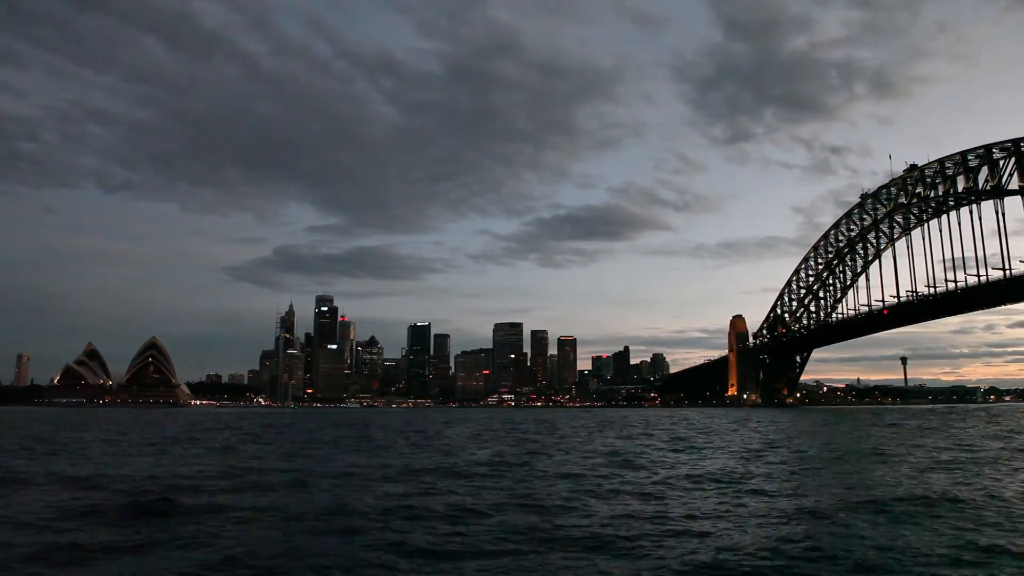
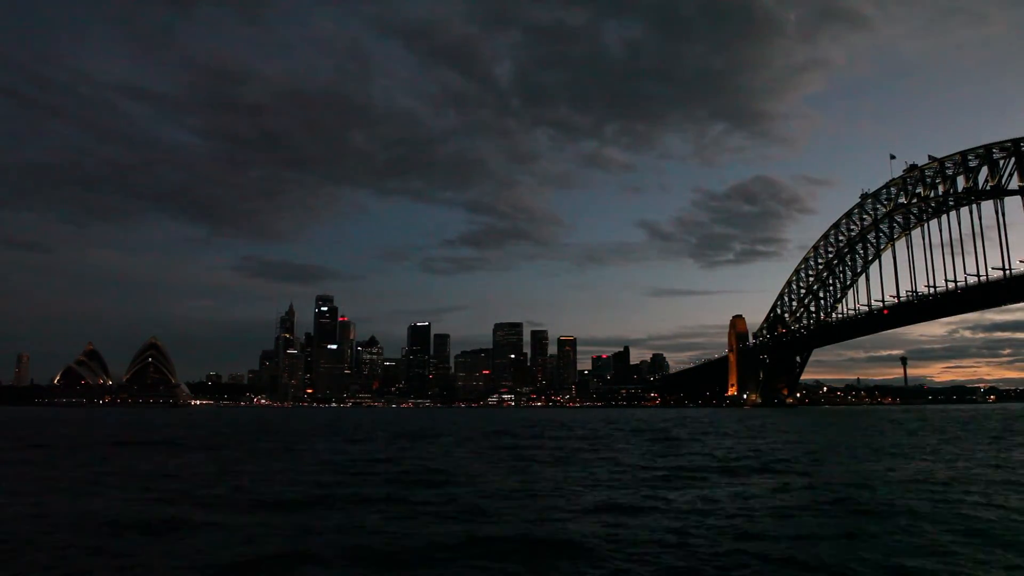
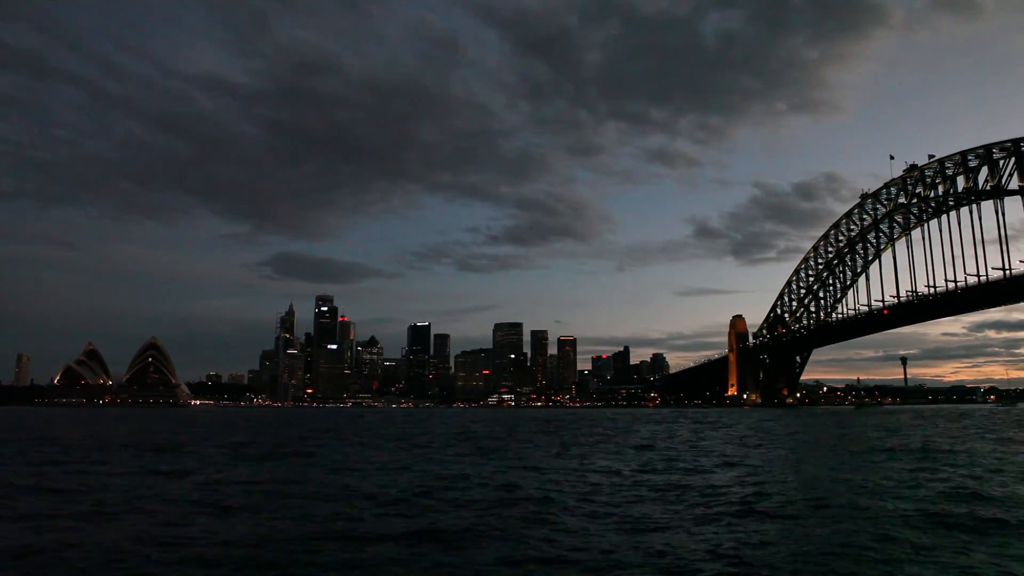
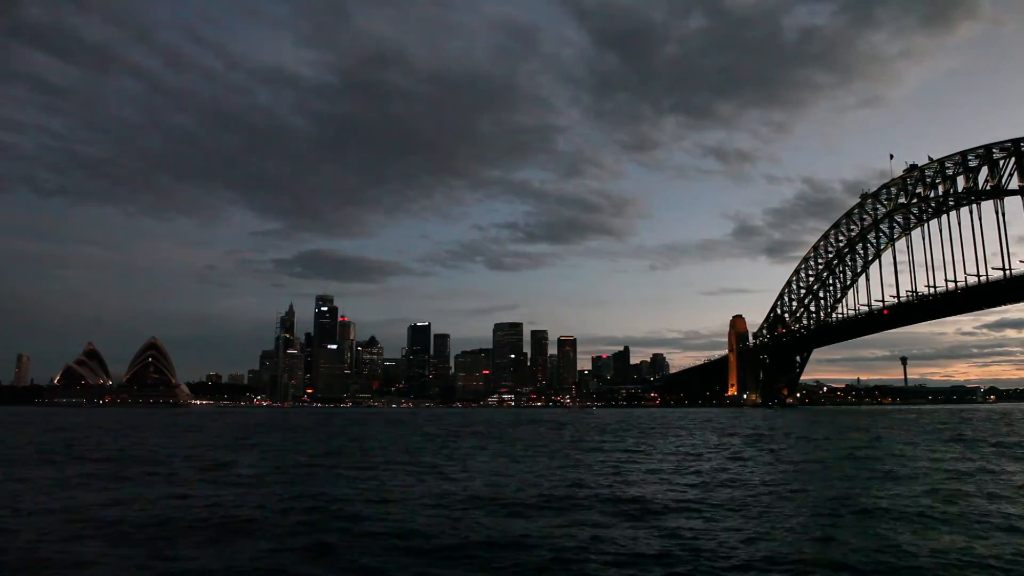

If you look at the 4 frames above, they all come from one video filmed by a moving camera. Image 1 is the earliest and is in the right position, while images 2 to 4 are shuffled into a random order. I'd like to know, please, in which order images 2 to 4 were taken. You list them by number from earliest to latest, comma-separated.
4, 3, 2
